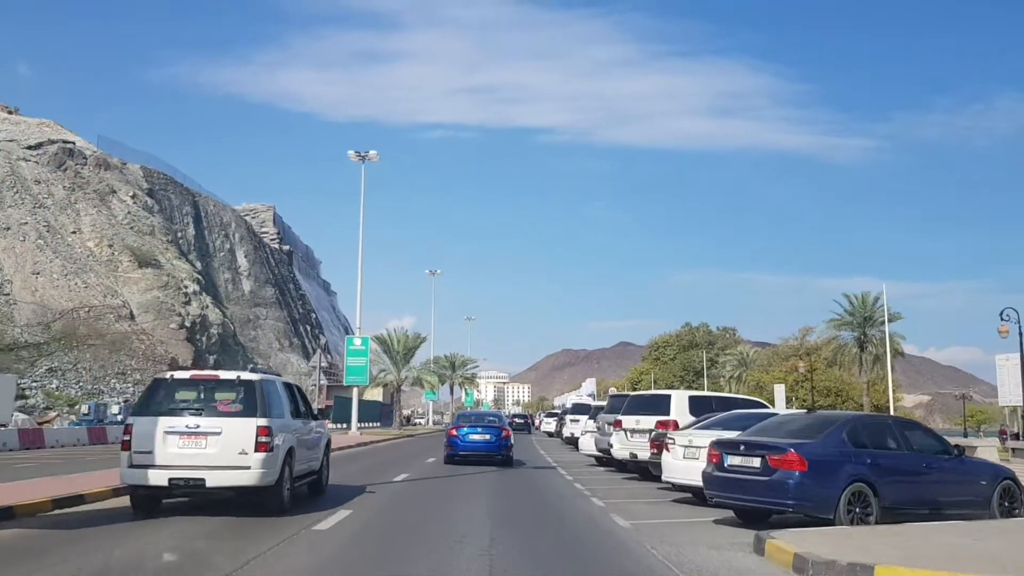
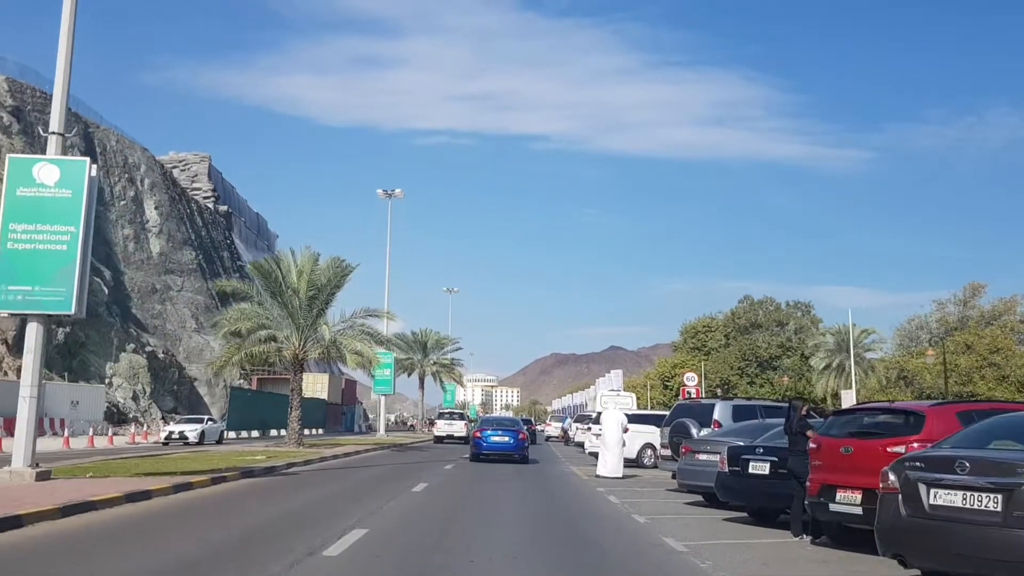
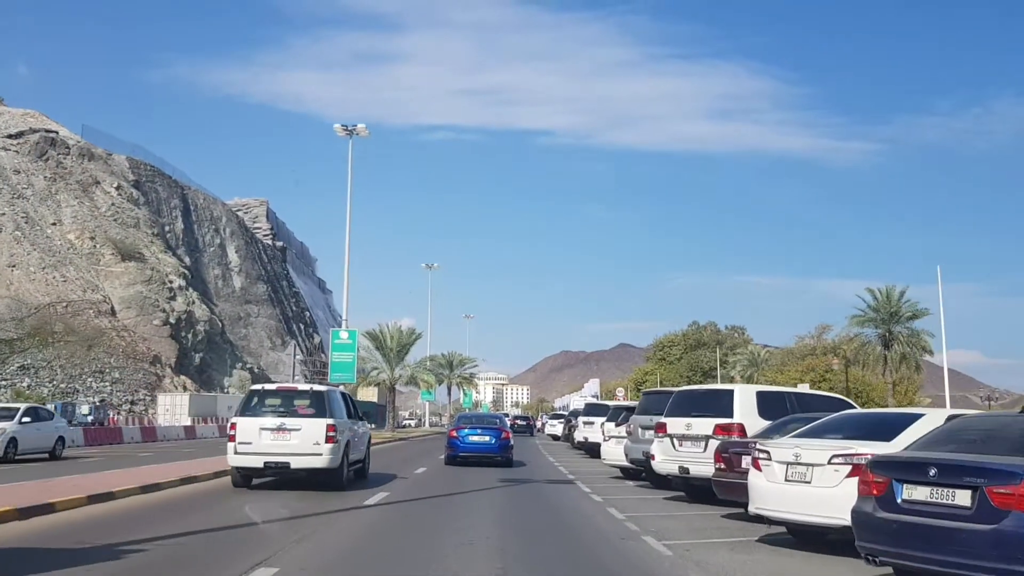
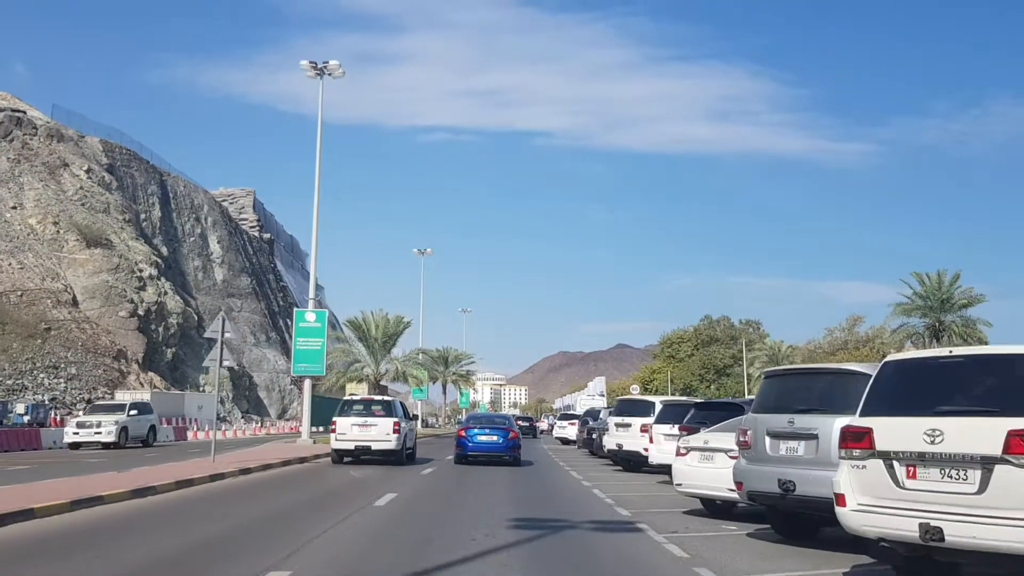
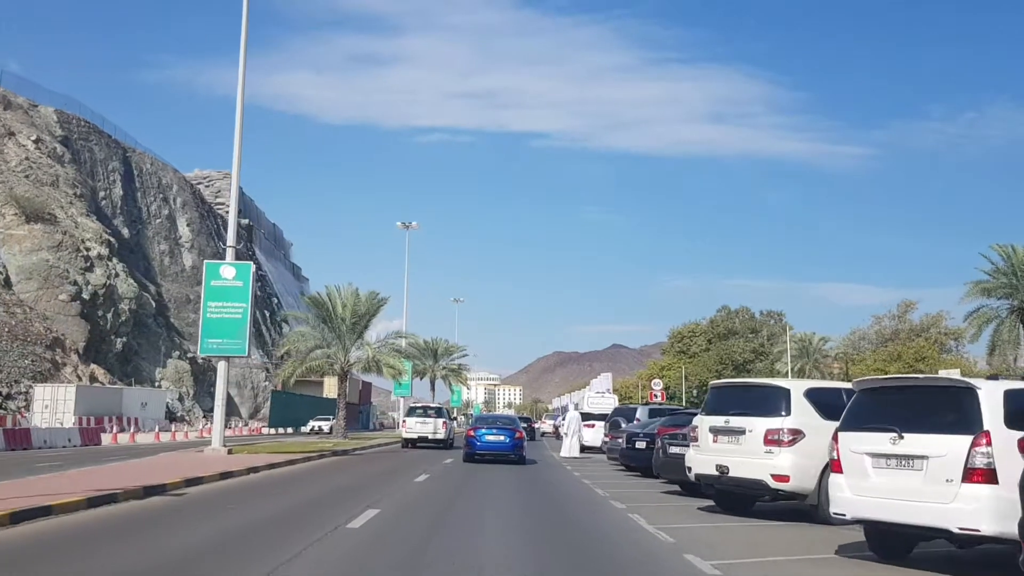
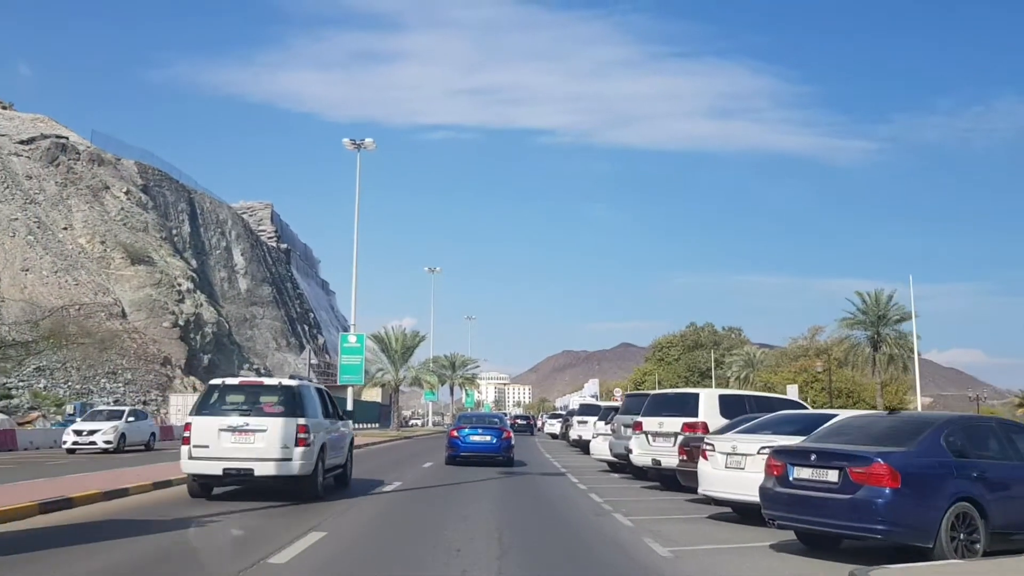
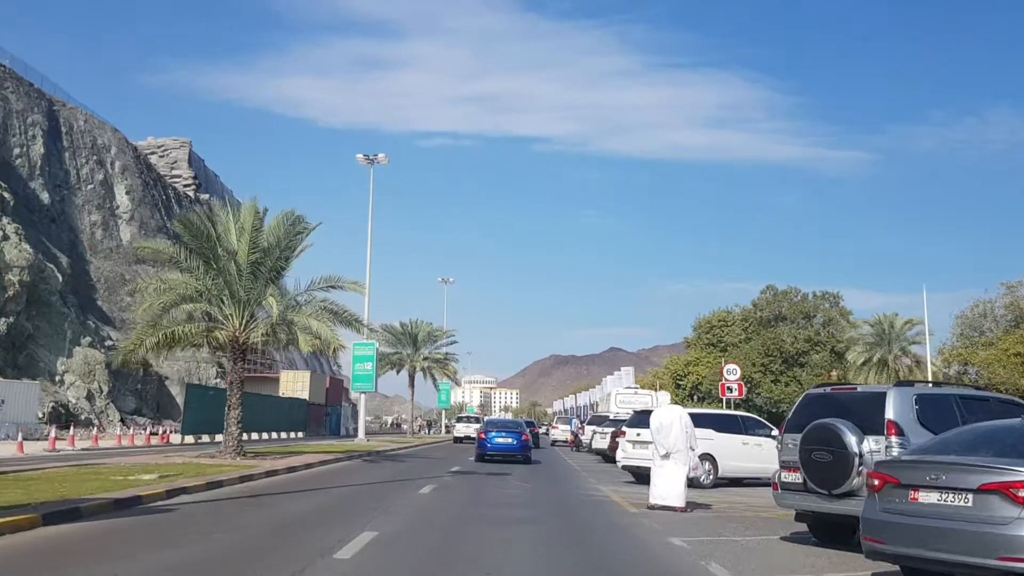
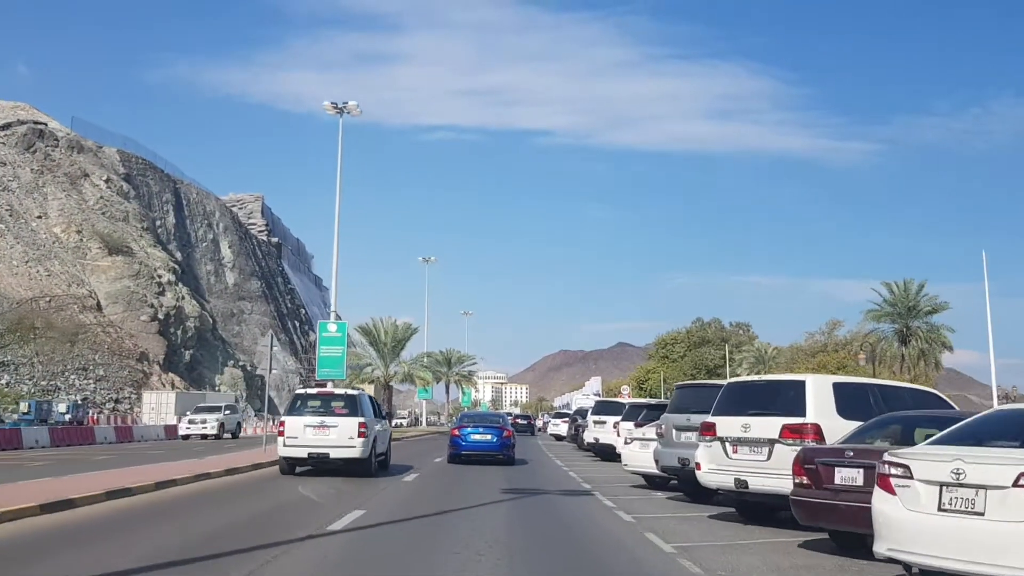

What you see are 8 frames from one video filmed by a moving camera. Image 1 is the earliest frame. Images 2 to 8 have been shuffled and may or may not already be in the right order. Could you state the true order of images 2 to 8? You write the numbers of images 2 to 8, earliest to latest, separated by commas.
6, 3, 8, 4, 5, 2, 7
